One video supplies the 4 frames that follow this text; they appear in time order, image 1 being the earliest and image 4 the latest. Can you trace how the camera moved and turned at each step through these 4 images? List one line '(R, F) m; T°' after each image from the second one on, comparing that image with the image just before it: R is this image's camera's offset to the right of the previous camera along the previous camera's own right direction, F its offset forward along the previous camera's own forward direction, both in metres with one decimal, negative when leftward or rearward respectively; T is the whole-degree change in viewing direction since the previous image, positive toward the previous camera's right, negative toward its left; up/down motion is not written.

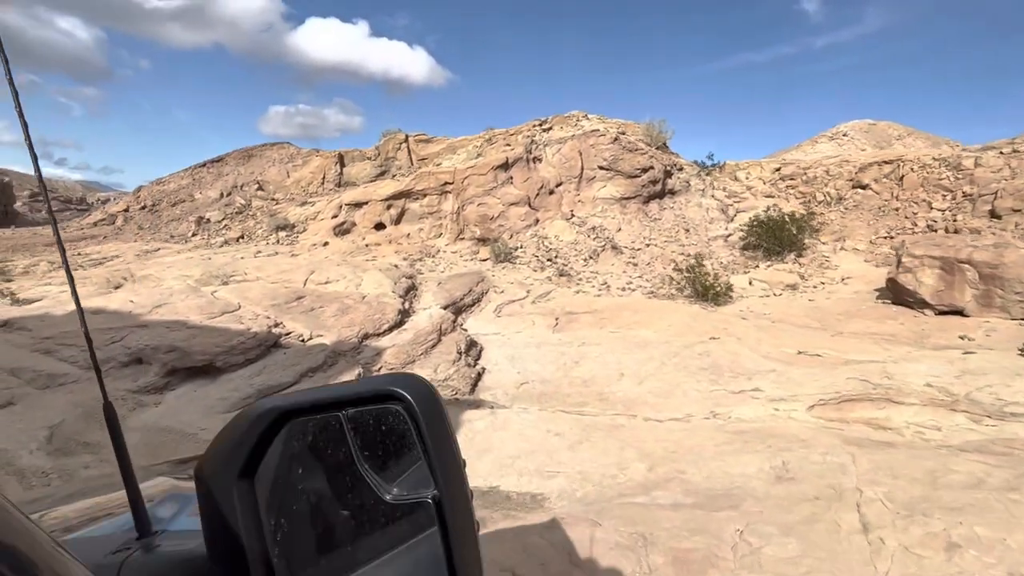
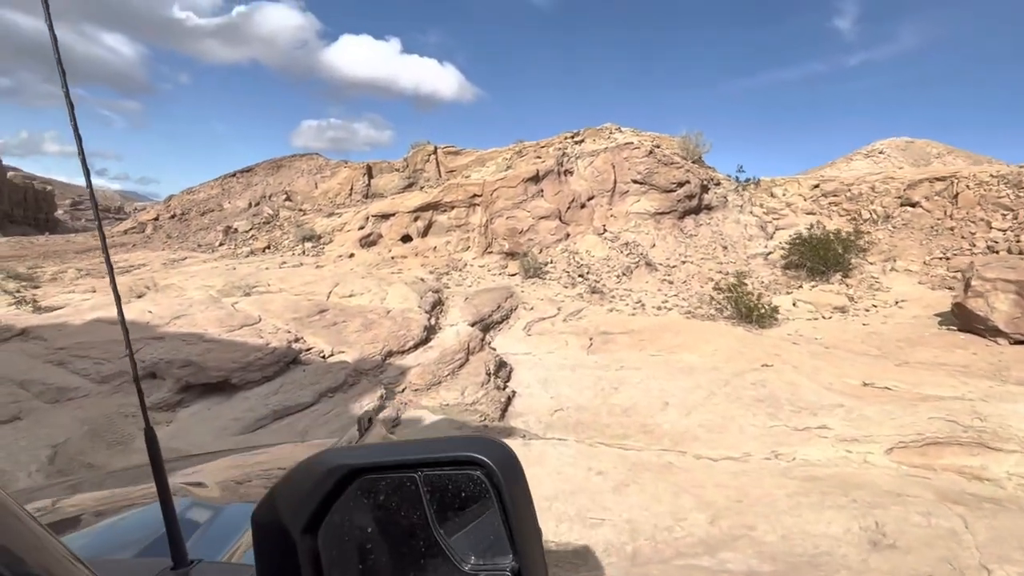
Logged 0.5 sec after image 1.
(-0.1, +0.5) m; -2°
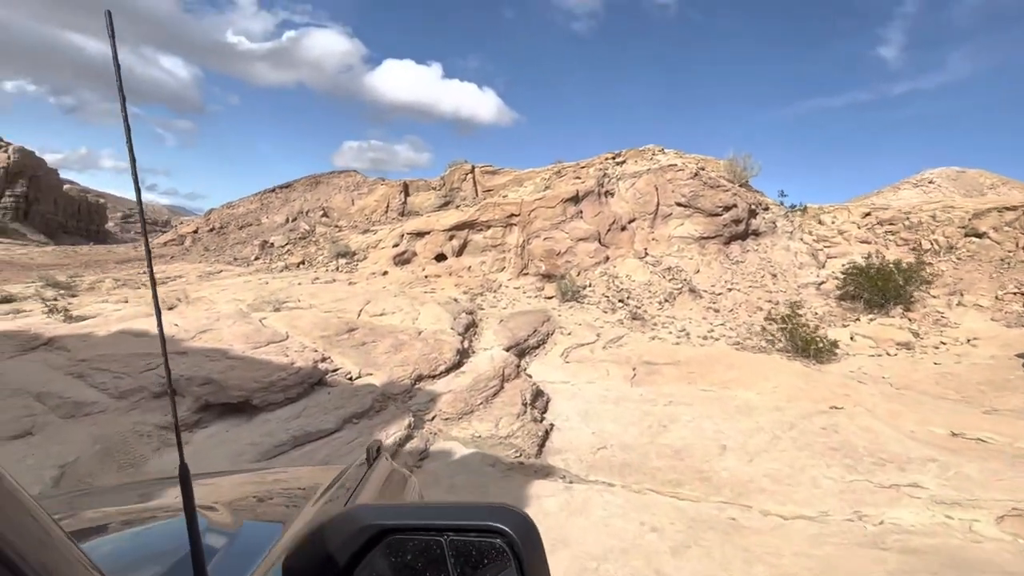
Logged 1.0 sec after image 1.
(-0.1, +0.5) m; -3°
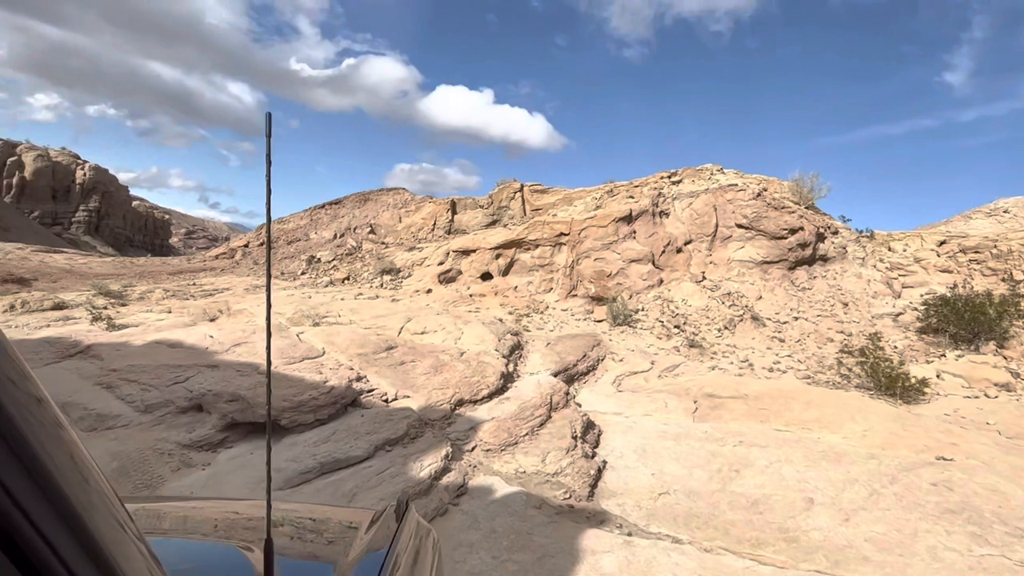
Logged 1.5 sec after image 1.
(-0.1, +0.5) m; -4°
